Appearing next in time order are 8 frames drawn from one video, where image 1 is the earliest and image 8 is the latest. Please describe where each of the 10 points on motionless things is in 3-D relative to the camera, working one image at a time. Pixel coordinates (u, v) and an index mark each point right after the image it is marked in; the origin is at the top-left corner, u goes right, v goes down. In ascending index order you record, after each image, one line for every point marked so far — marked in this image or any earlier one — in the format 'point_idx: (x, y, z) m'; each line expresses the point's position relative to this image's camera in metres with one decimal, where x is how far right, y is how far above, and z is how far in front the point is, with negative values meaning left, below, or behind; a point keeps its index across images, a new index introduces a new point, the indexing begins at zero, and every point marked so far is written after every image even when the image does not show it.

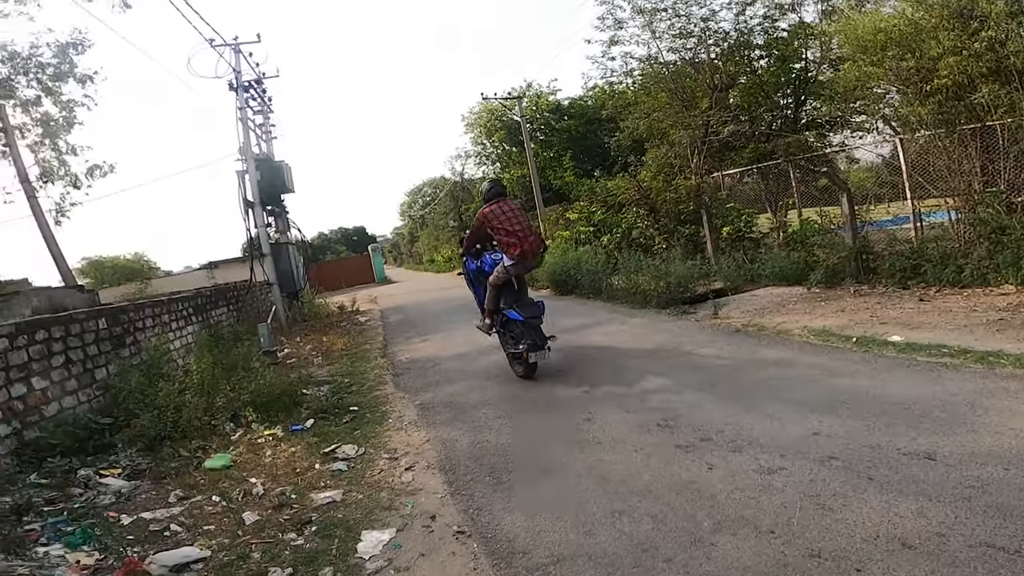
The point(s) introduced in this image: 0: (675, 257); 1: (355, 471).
0: (+3.4, +0.6, +11.5) m
1: (-1.3, -1.6, +4.7) m
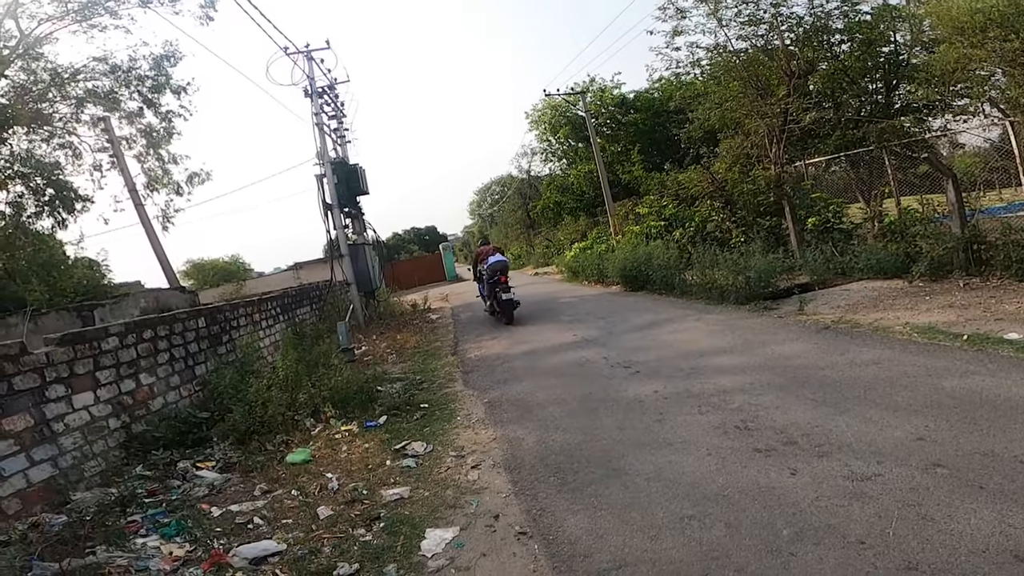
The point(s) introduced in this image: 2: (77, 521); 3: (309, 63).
0: (+4.8, +0.7, +10.9) m
1: (-0.8, -1.6, +4.8) m
2: (-3.2, -1.7, +4.1) m
3: (-5.6, +6.2, +15.3) m
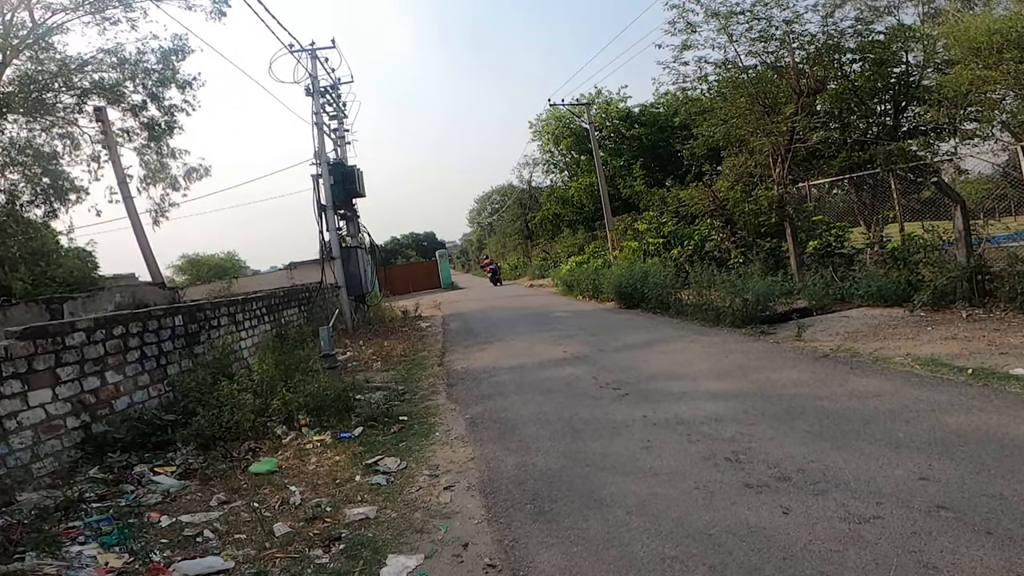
0: (+4.7, +0.3, +10.7) m
1: (-1.0, -1.6, +4.5) m
2: (-3.4, -1.6, +3.8) m
3: (-5.5, +6.2, +15.1) m
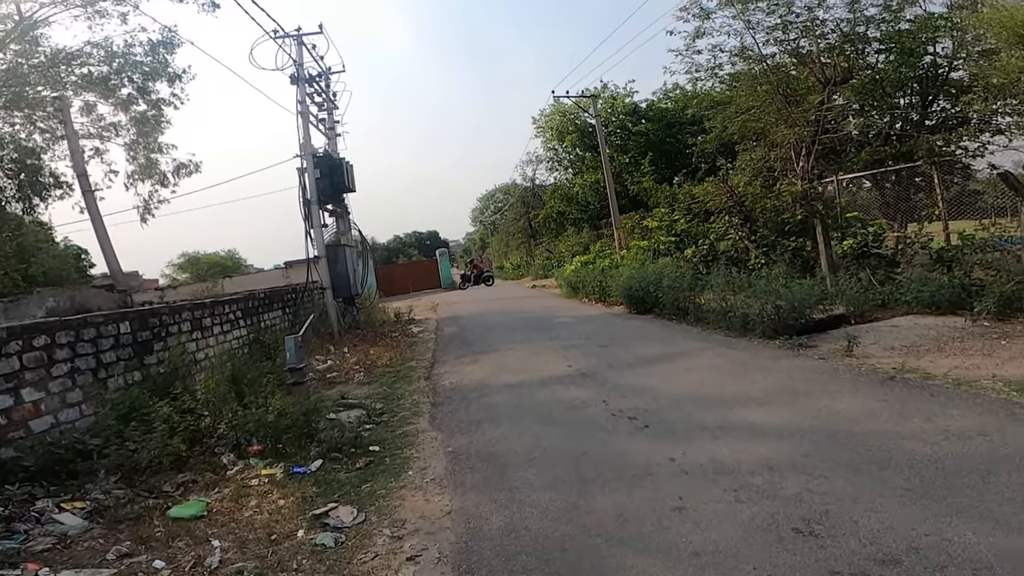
0: (+4.6, +0.2, +9.6) m
1: (-1.0, -1.7, +3.4) m
2: (-3.5, -1.7, +2.7) m
3: (-5.5, +6.1, +14.1) m
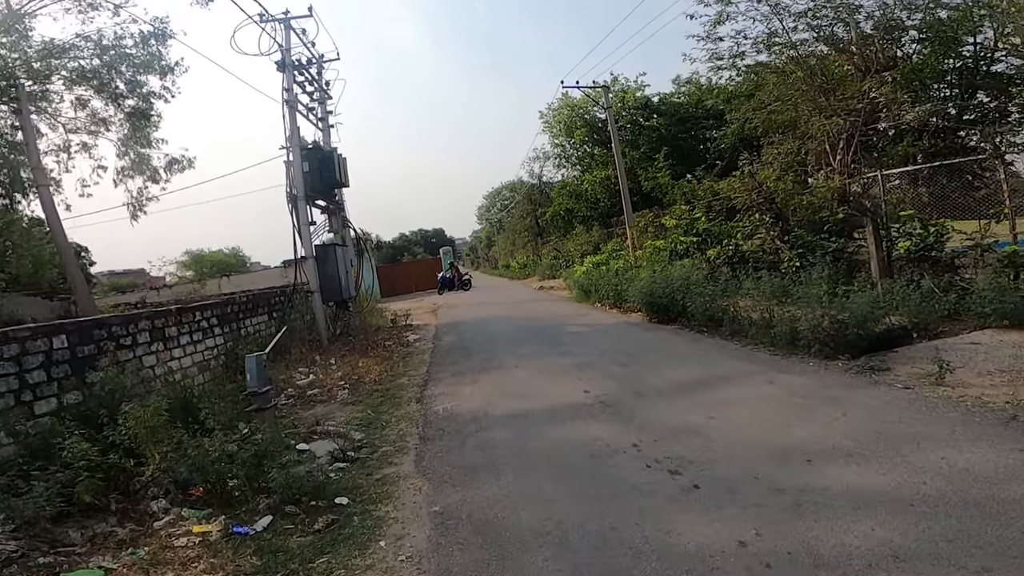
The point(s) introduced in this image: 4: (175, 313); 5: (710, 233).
0: (+4.7, +0.1, +8.4) m
1: (-1.0, -1.7, +2.3) m
2: (-3.5, -1.8, +1.7) m
3: (-5.3, +6.1, +13.0) m
4: (-5.0, -0.4, +8.1) m
5: (+4.6, +1.3, +12.6) m
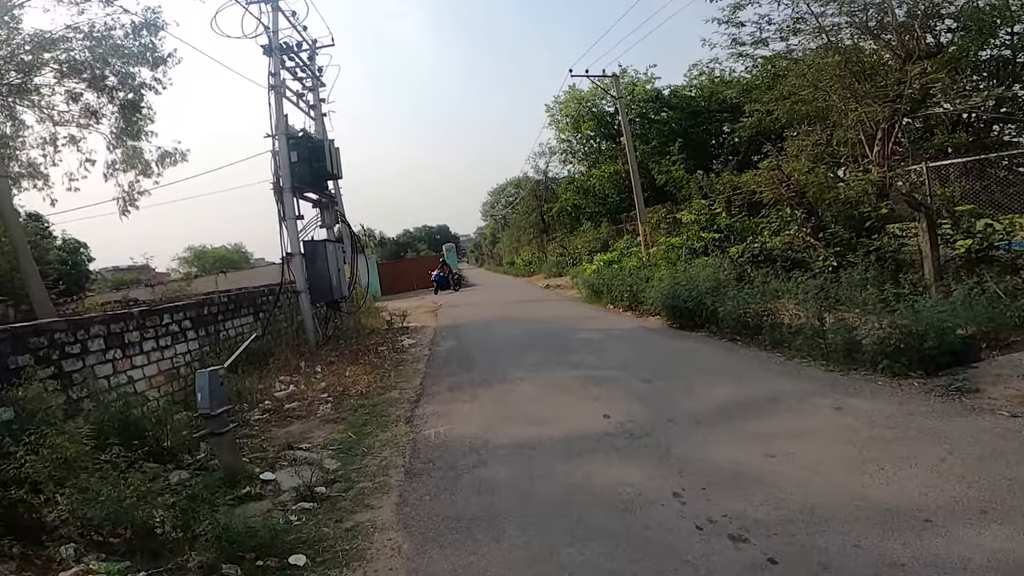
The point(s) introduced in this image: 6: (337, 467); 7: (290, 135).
0: (+4.8, +0.1, +7.4) m
1: (-1.0, -1.8, +1.4) m
2: (-3.5, -1.8, +0.7) m
3: (-5.2, +6.1, +12.1) m
4: (-4.9, -0.4, +7.2) m
5: (+4.7, +1.2, +11.7) m
6: (-1.6, -1.6, +4.9) m
7: (-4.5, +3.1, +11.1) m
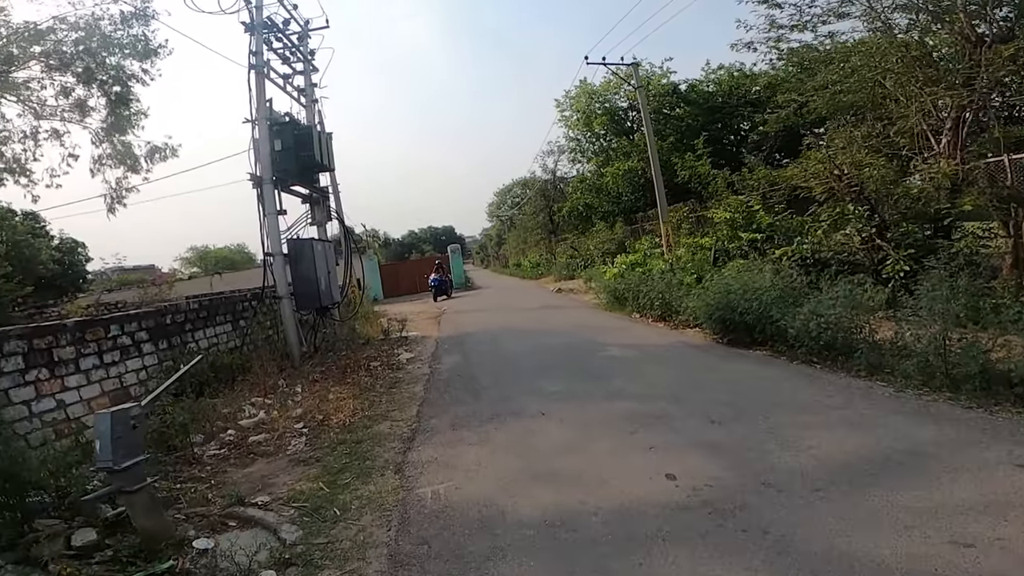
0: (+5.0, 0.0, +6.1) m
1: (-0.9, -1.8, +0.1) m
2: (-3.4, -1.8, -0.6) m
3: (-4.9, +6.0, +10.9) m
4: (-4.7, -0.4, +5.9) m
5: (+4.9, +1.1, +10.3) m
6: (-1.4, -1.6, +3.6) m
7: (-4.2, +3.0, +9.8) m
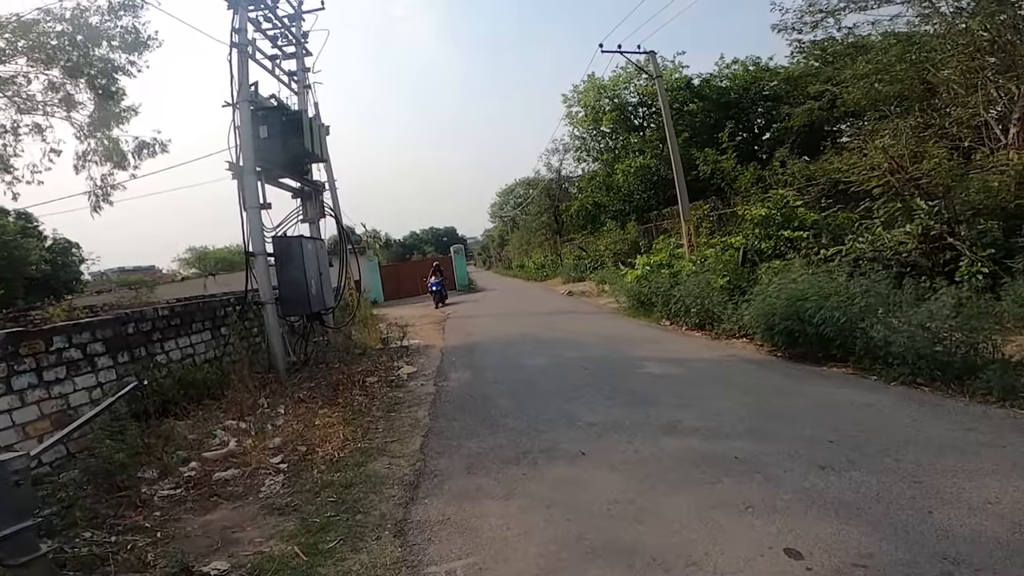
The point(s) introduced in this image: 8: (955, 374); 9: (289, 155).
0: (+5.2, -0.1, +5.0) m
1: (-0.7, -1.8, -1.0) m
2: (-3.1, -1.8, -1.6) m
3: (-4.7, +5.9, +9.8) m
4: (-4.5, -0.5, +4.8) m
5: (+5.1, +1.0, +9.2) m
6: (-1.2, -1.7, +2.5) m
7: (-4.0, +3.0, +8.8) m
8: (+3.5, -0.7, +4.7) m
9: (-3.6, +2.2, +9.0) m
